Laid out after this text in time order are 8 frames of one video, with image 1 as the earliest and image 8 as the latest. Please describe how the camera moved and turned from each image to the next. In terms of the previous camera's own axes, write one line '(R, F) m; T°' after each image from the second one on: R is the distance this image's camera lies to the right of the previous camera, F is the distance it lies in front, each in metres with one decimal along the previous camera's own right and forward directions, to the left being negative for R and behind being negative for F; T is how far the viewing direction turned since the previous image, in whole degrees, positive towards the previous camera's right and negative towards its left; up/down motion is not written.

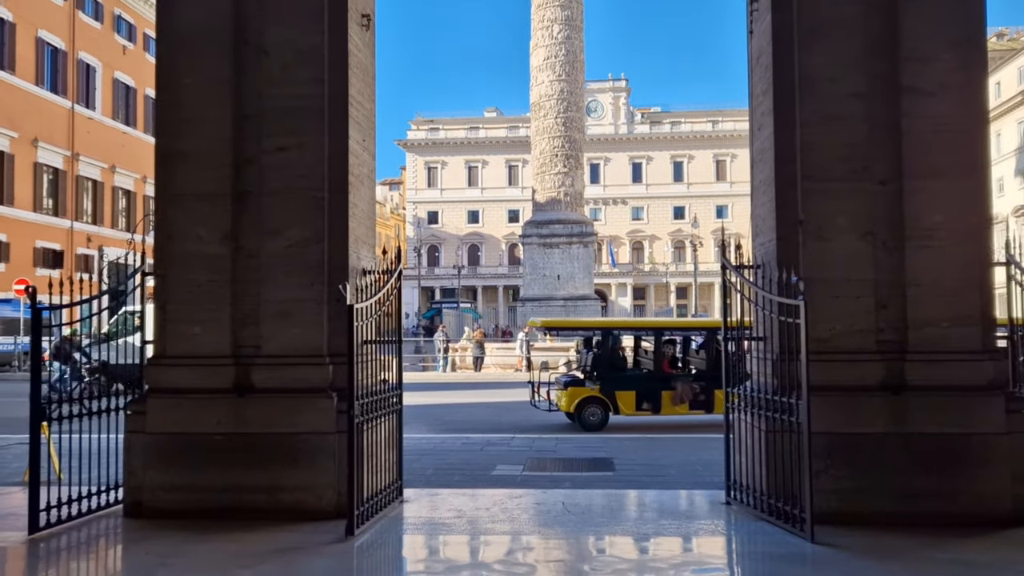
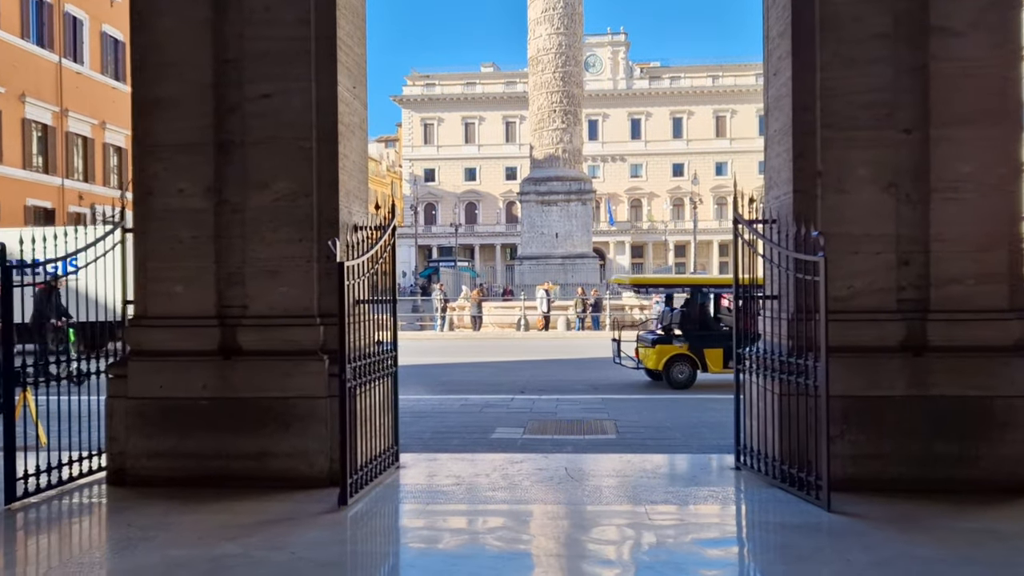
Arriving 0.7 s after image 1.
(0.0, +0.4) m; 0°
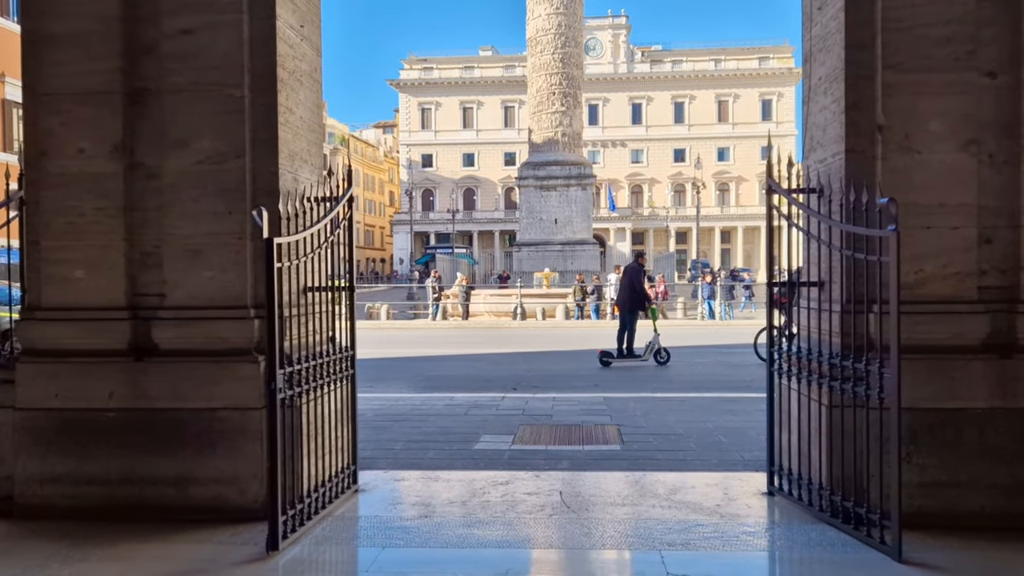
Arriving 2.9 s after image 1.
(+0.1, +1.3) m; 0°
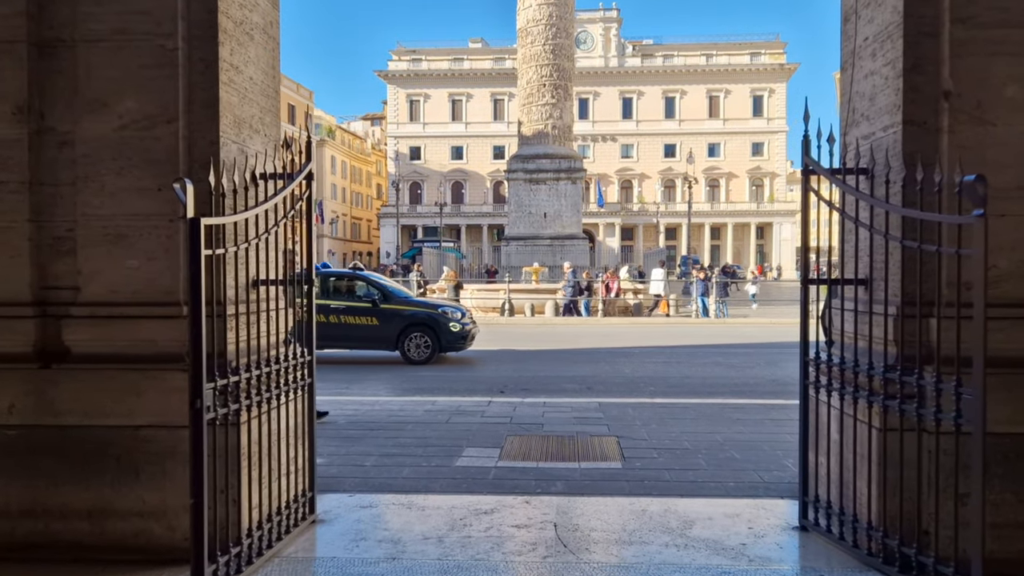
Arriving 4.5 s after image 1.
(0.0, +0.9) m; +1°
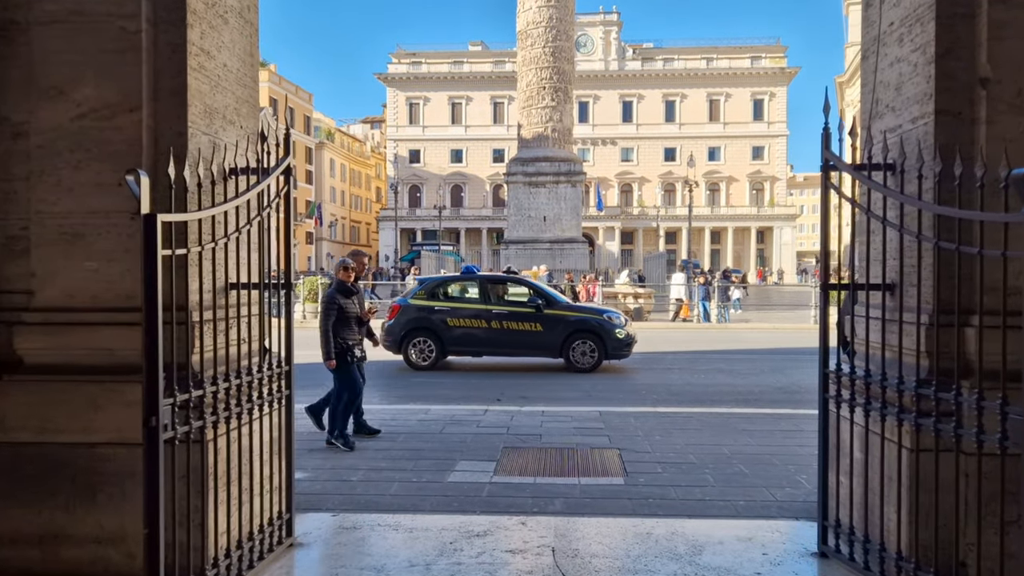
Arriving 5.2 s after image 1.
(0.0, +0.4) m; 0°
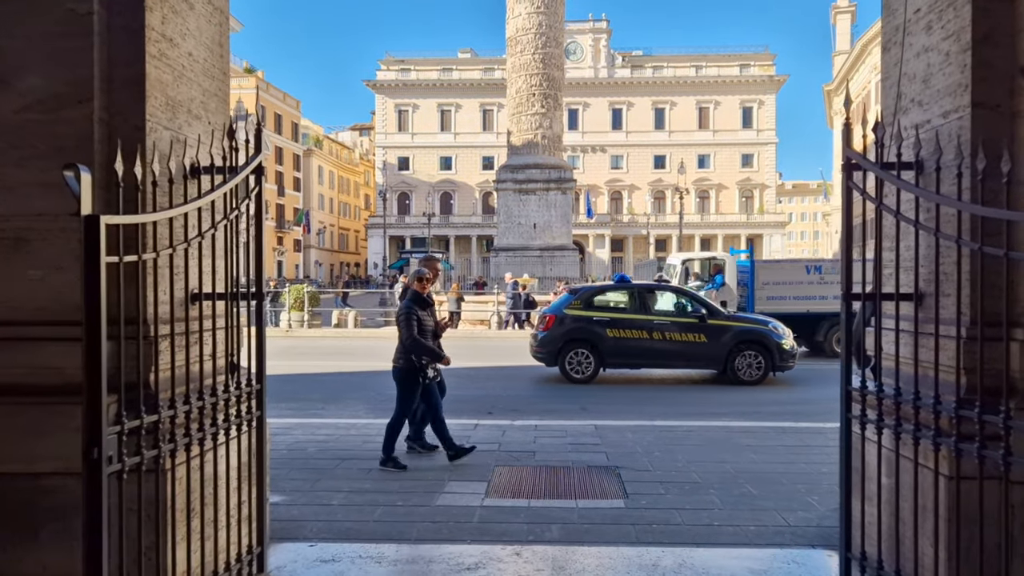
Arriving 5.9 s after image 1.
(0.0, +0.4) m; +1°
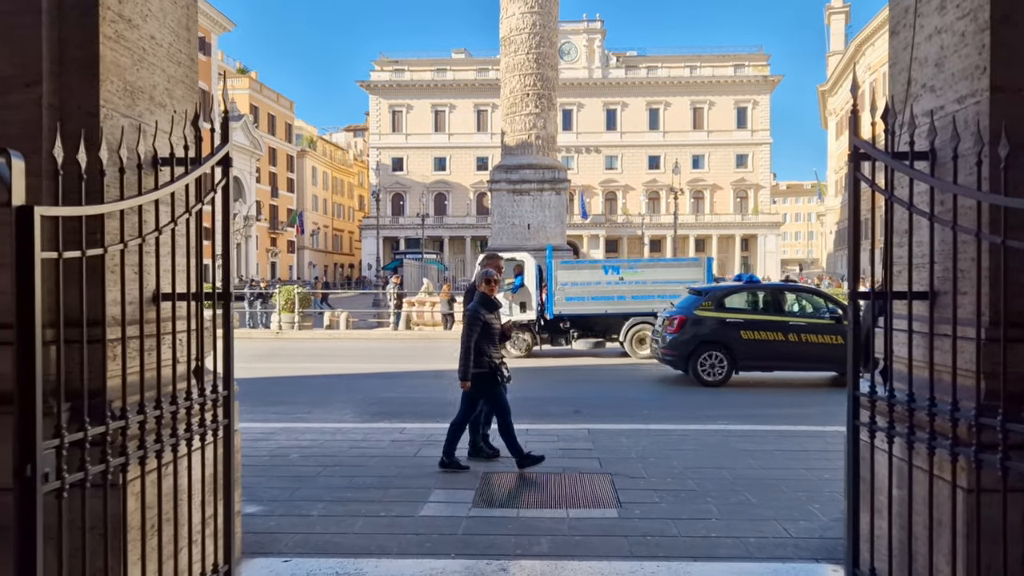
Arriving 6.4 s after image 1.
(0.0, +0.3) m; 0°
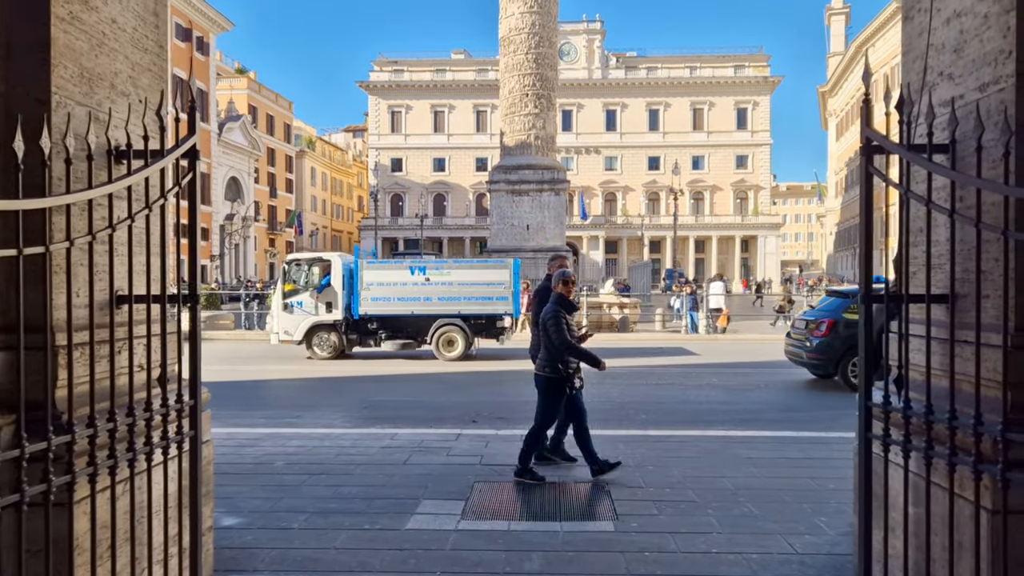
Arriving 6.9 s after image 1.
(+0.1, +0.3) m; 0°
